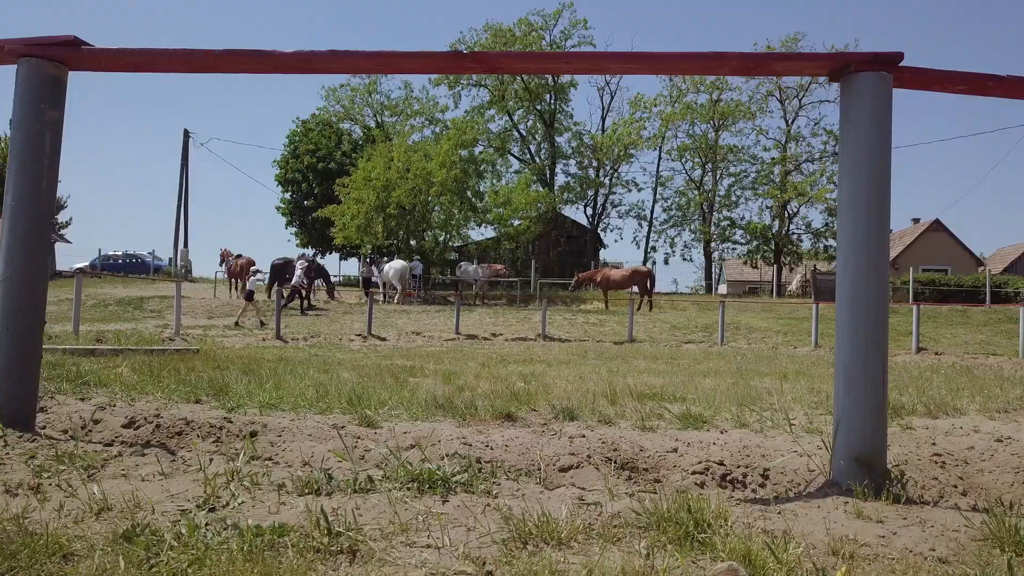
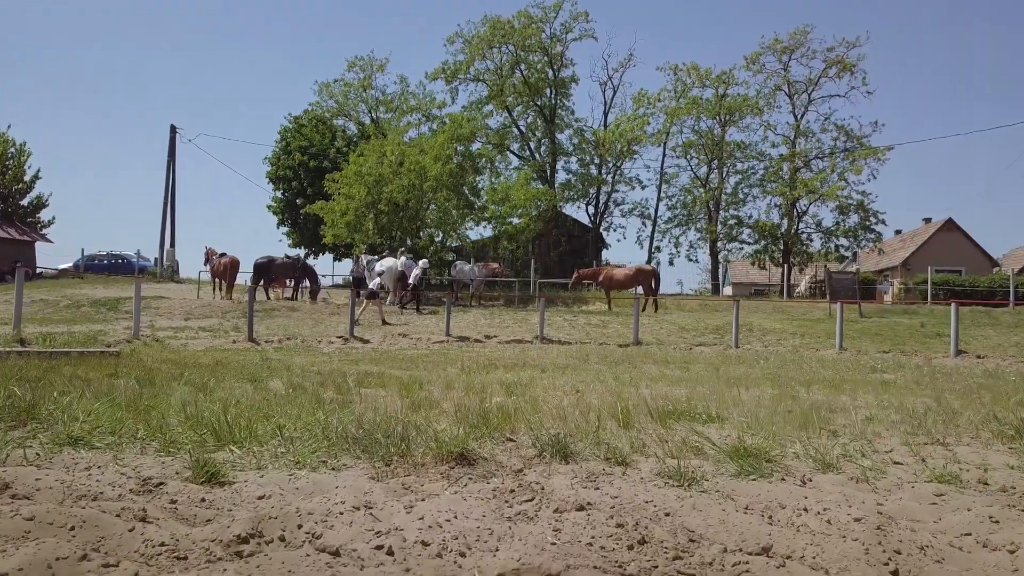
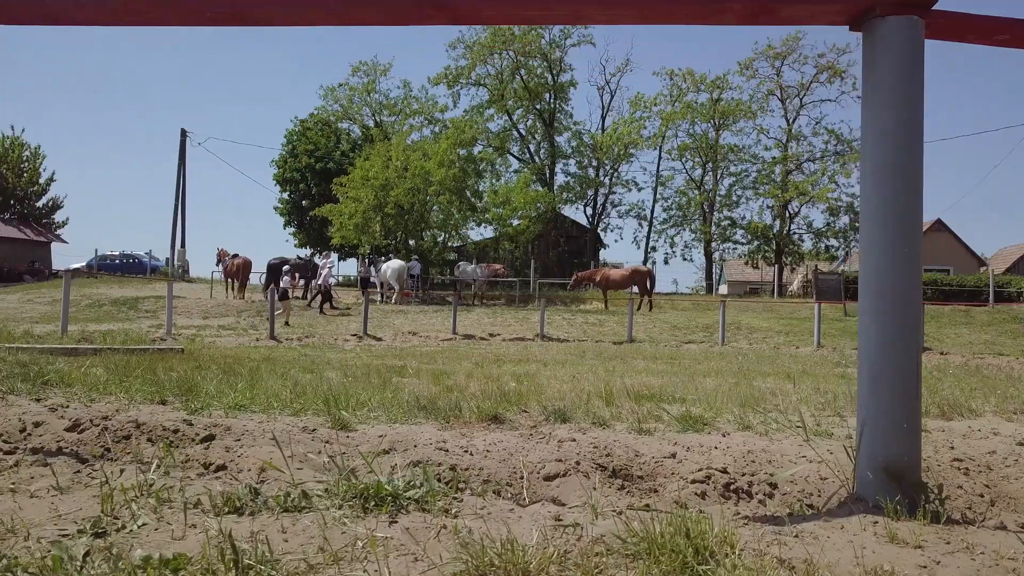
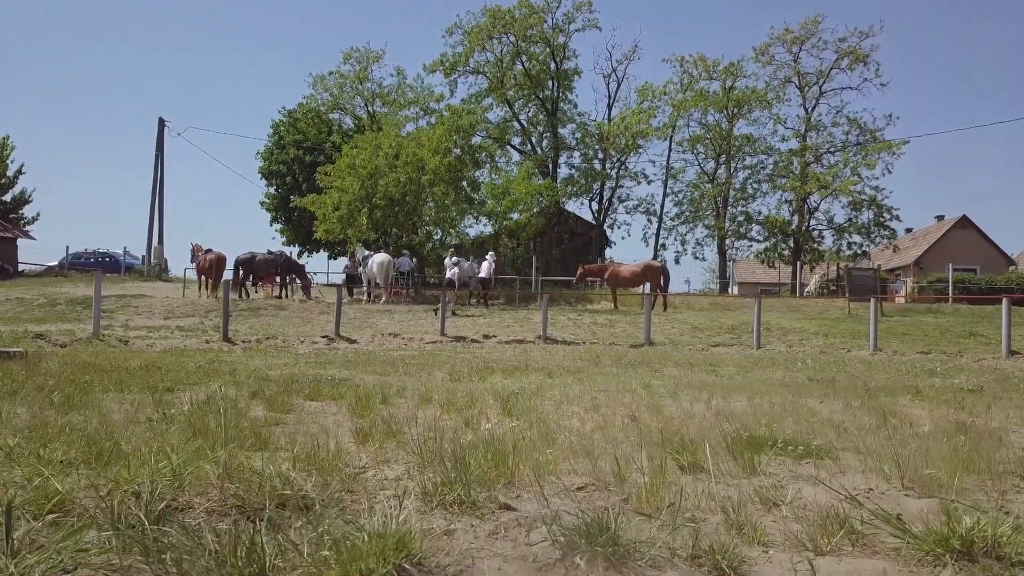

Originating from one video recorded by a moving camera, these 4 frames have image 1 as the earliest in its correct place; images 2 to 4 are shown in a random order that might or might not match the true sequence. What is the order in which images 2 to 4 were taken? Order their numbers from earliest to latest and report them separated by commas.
3, 2, 4
